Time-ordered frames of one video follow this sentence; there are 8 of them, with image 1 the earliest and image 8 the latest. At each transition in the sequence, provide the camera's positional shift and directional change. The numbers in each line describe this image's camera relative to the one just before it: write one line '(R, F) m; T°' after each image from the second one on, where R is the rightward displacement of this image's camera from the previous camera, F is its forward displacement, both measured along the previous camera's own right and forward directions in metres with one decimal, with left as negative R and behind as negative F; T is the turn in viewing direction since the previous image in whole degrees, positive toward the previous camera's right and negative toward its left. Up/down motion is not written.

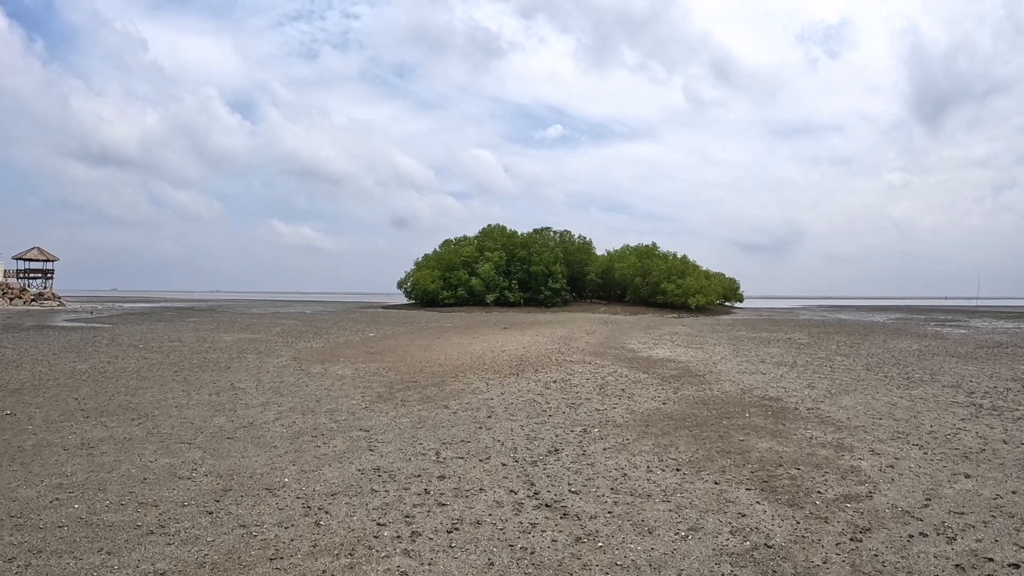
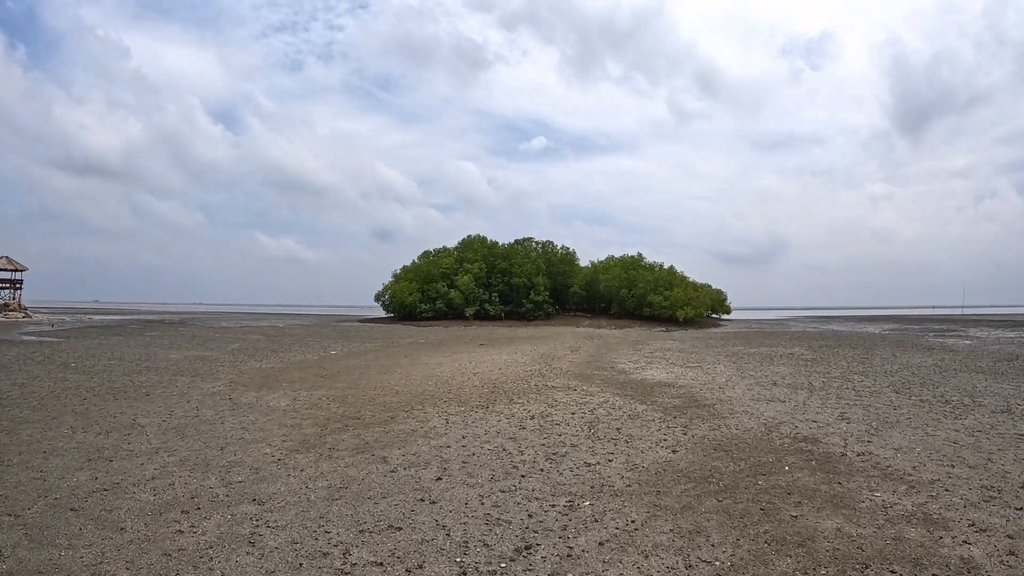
(+0.3, +2.6) m; +2°
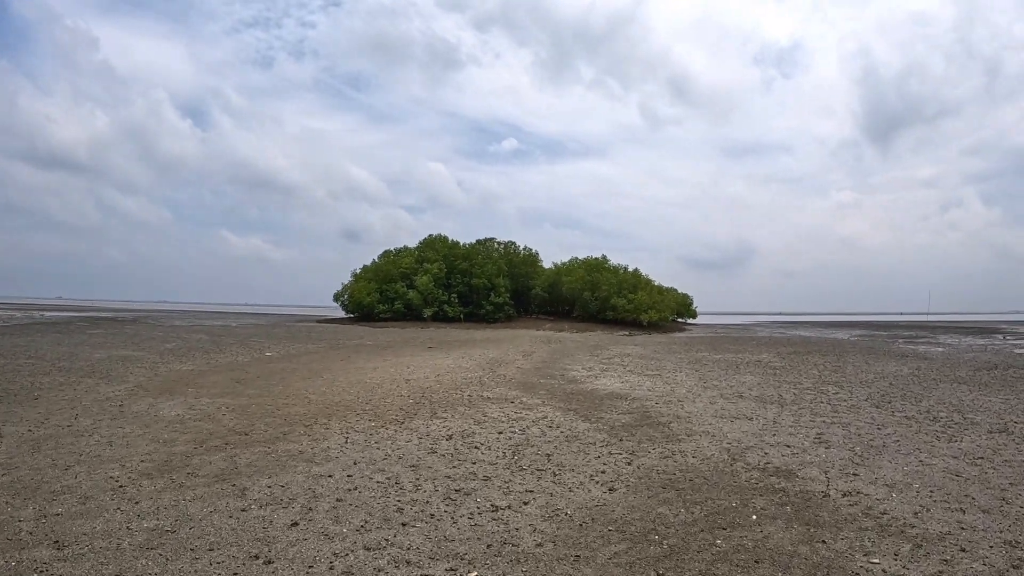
(+0.8, +1.9) m; +3°
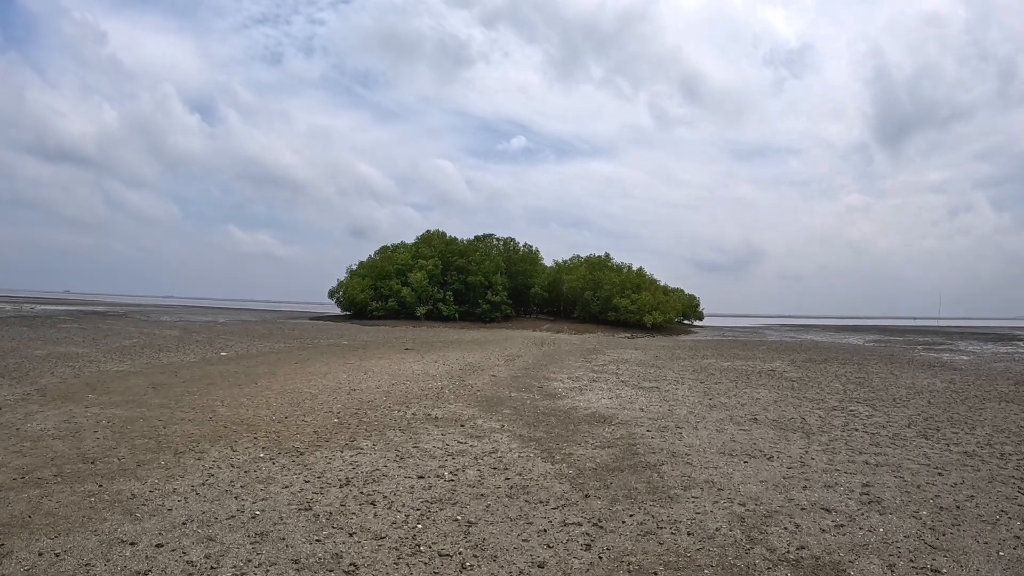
(+0.8, +2.6) m; -1°
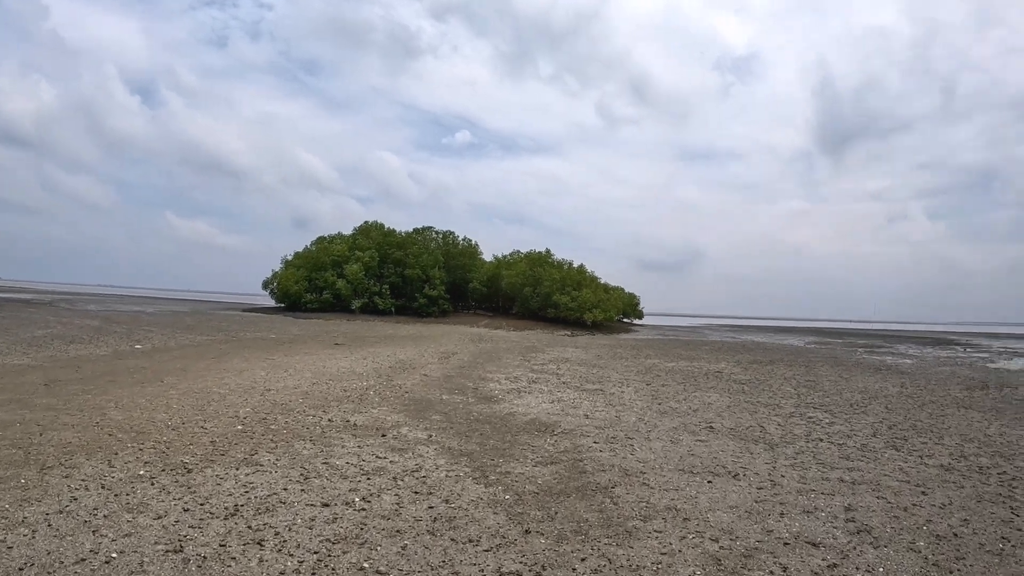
(+0.1, +1.2) m; +5°
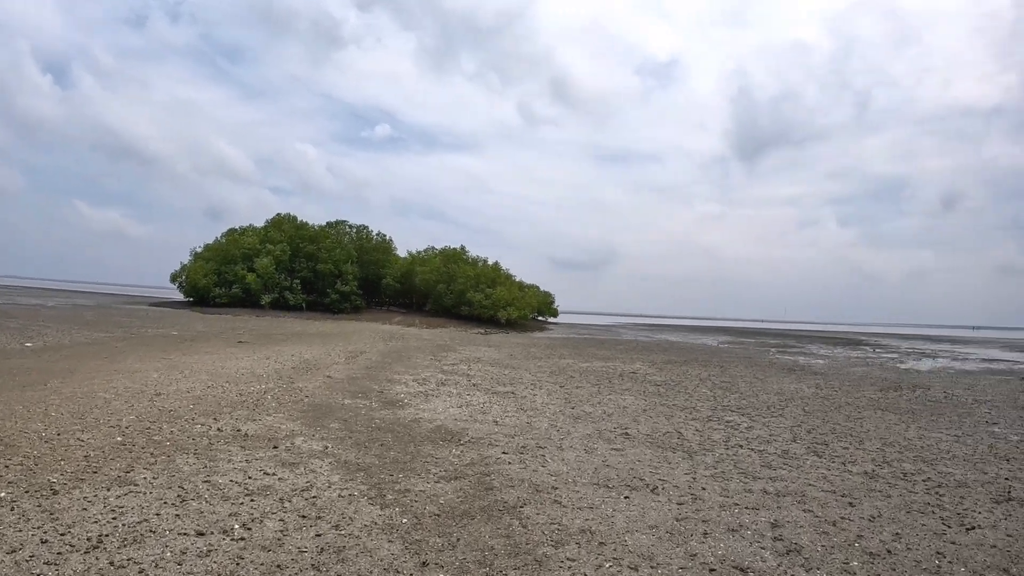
(+0.2, +0.5) m; +6°
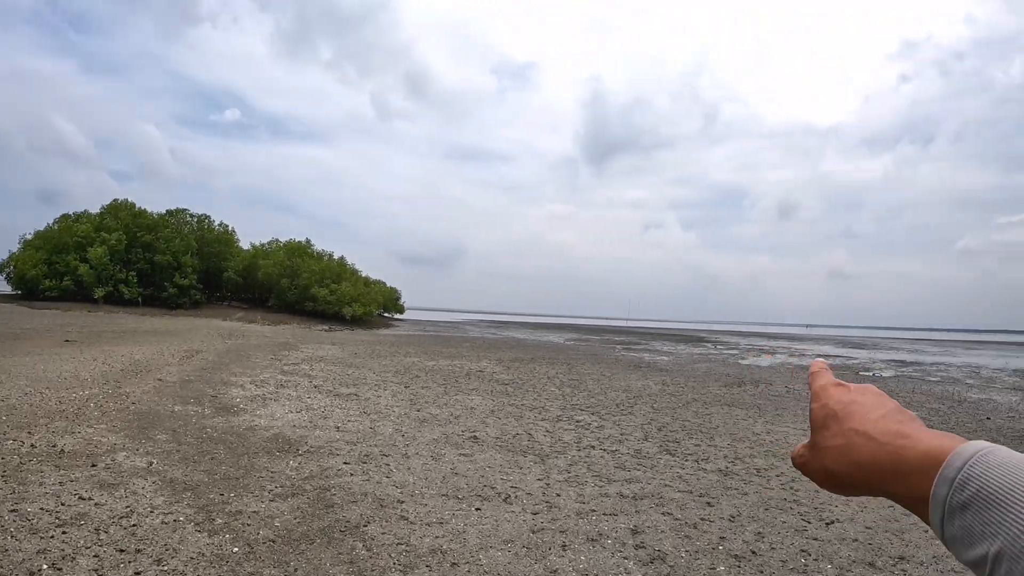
(+0.3, +0.7) m; +11°
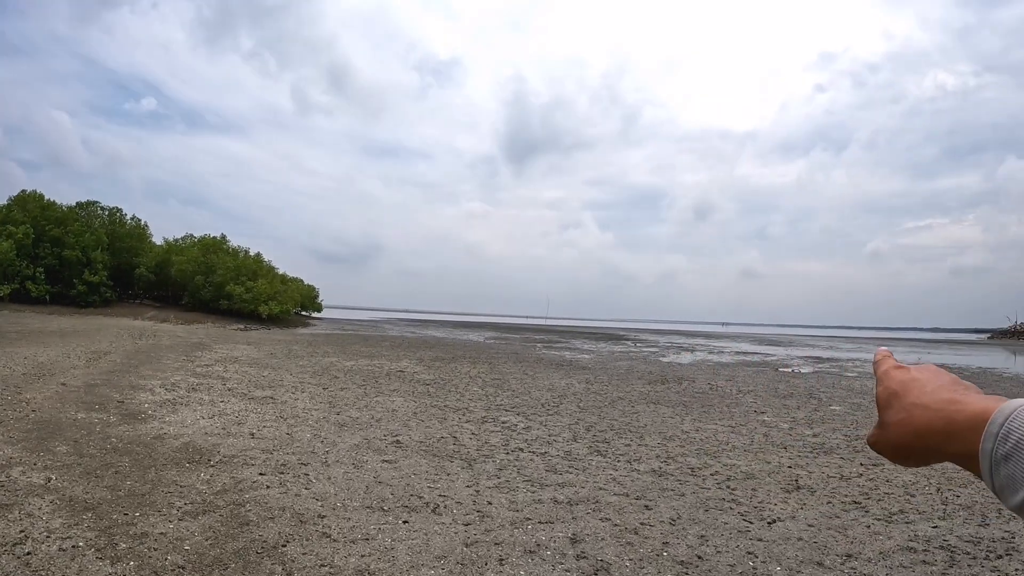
(0.0, +0.3) m; +6°
